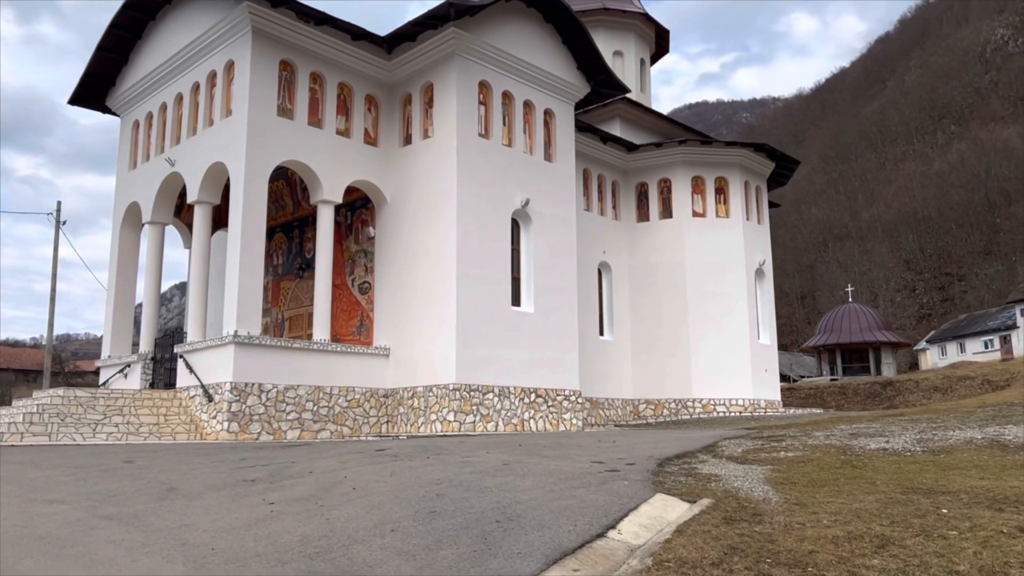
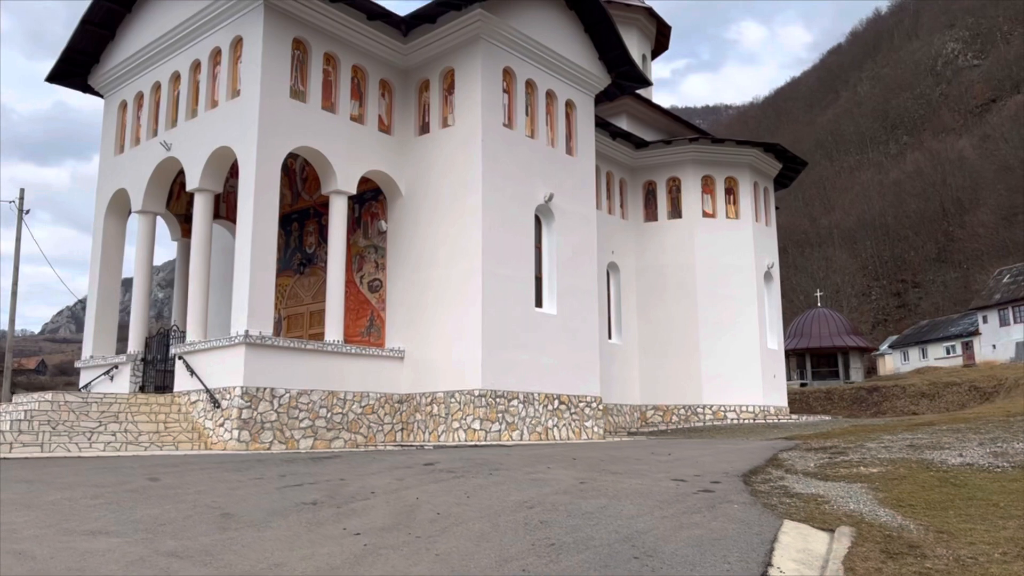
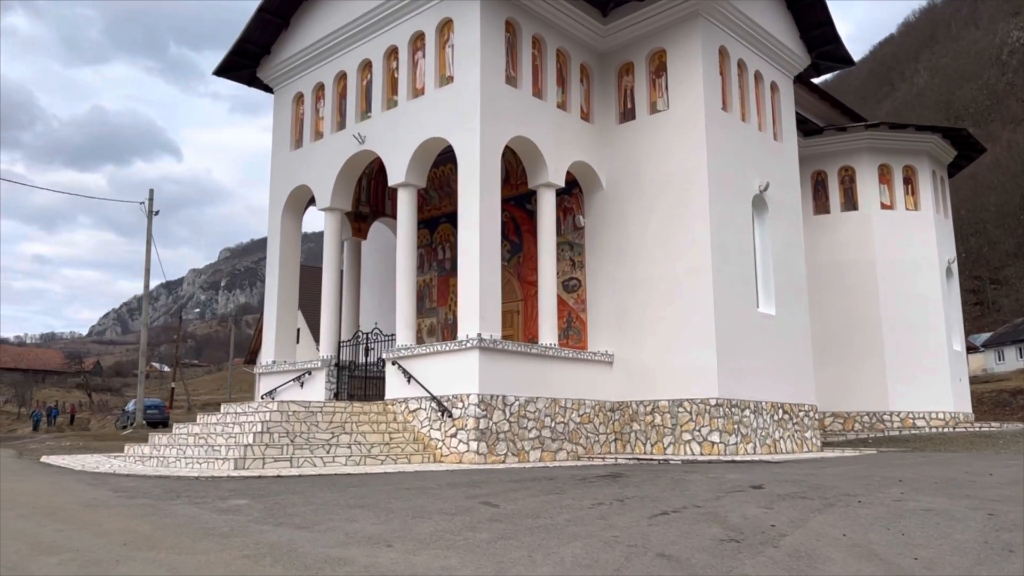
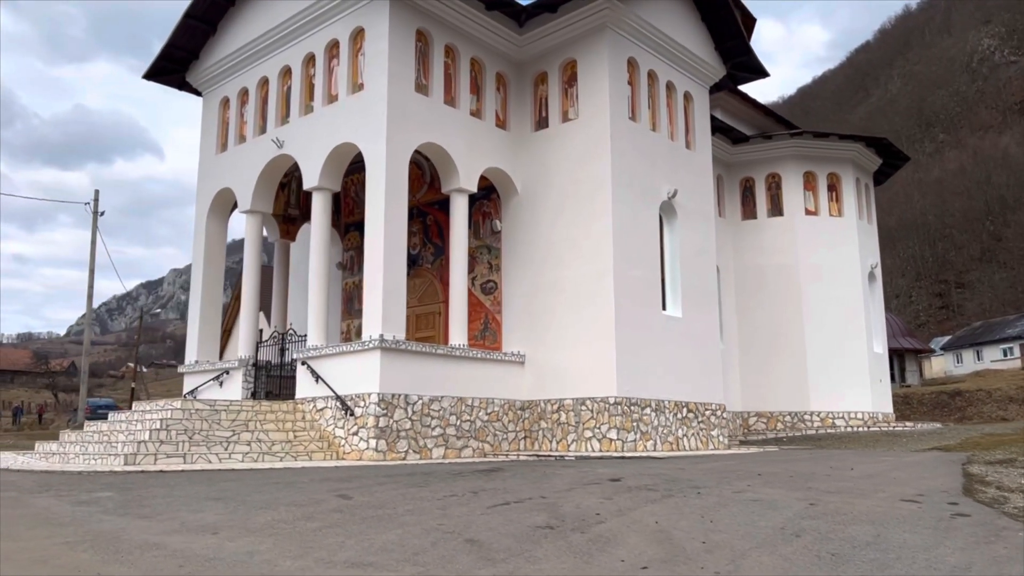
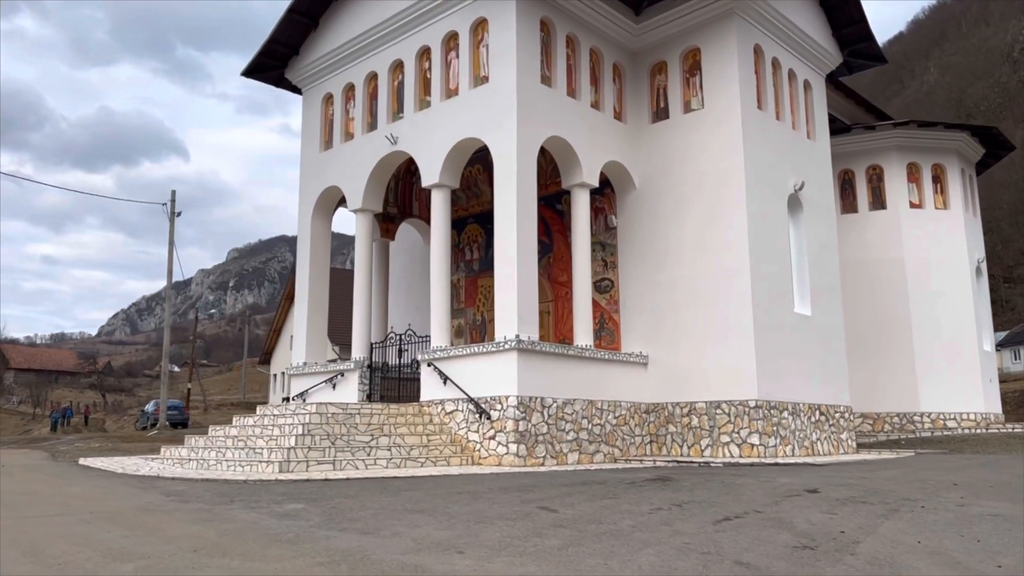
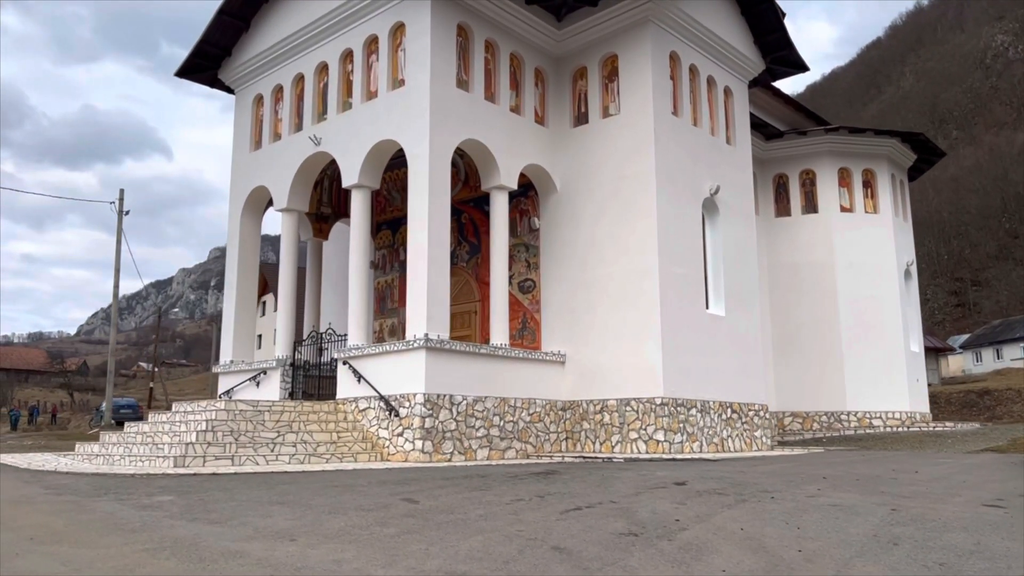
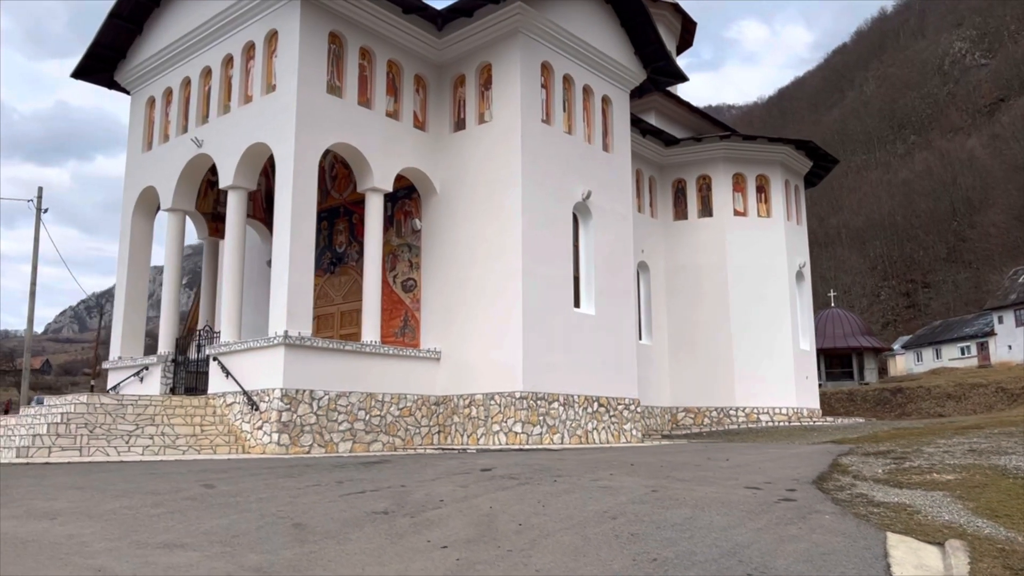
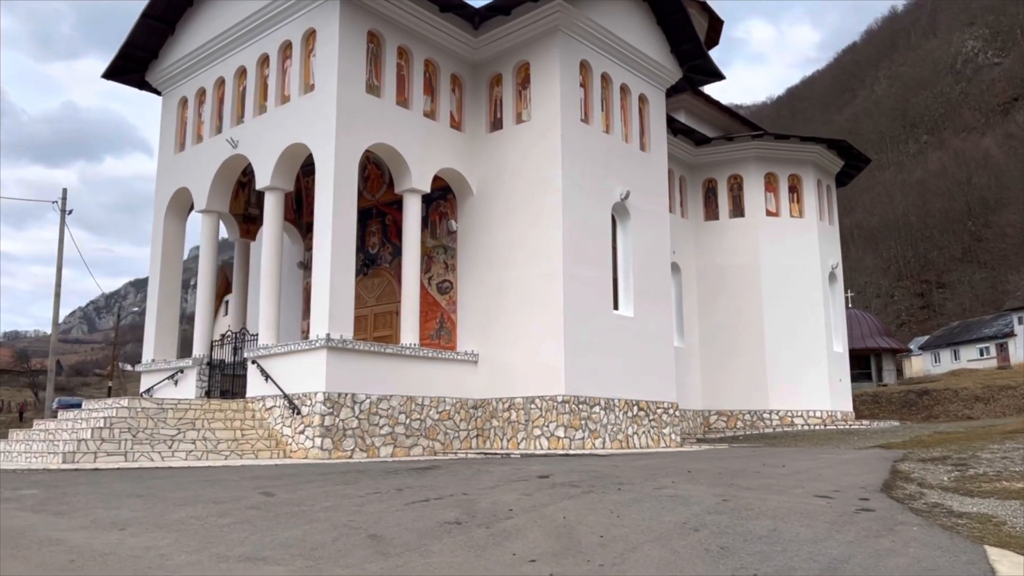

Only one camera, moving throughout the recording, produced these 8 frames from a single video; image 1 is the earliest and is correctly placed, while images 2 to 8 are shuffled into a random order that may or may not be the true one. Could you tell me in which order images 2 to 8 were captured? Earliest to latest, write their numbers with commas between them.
2, 7, 8, 4, 6, 3, 5
